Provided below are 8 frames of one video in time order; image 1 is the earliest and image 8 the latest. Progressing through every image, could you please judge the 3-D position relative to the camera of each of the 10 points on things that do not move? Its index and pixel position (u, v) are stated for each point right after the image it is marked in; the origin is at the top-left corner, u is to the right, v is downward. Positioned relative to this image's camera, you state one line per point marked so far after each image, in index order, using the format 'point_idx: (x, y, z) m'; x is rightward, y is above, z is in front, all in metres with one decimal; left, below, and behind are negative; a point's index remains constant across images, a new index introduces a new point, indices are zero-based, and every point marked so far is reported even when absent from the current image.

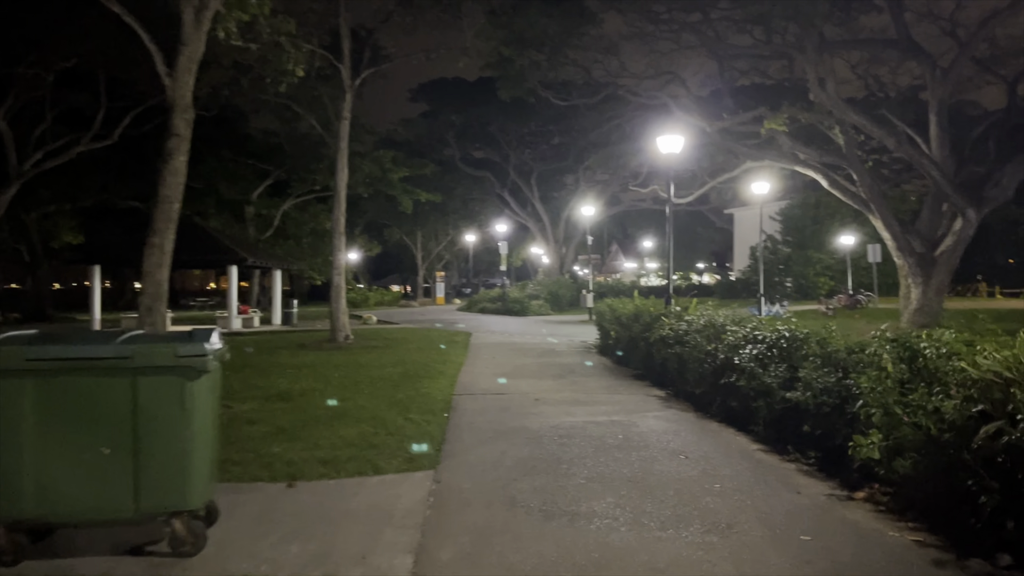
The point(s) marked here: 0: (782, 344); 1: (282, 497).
0: (+3.1, -0.6, +9.0) m
1: (-2.0, -1.8, +6.7) m
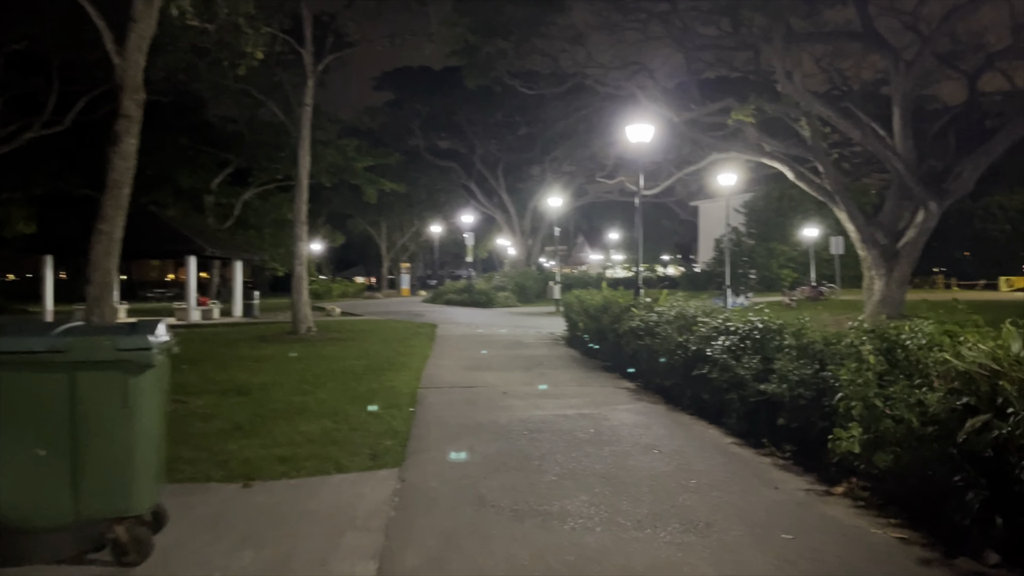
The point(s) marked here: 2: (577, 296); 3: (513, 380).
0: (+2.7, -0.5, +8.8) m
1: (-2.2, -1.7, +6.4) m
2: (+1.6, -0.2, +18.9) m
3: (0.0, -1.5, +13.1) m
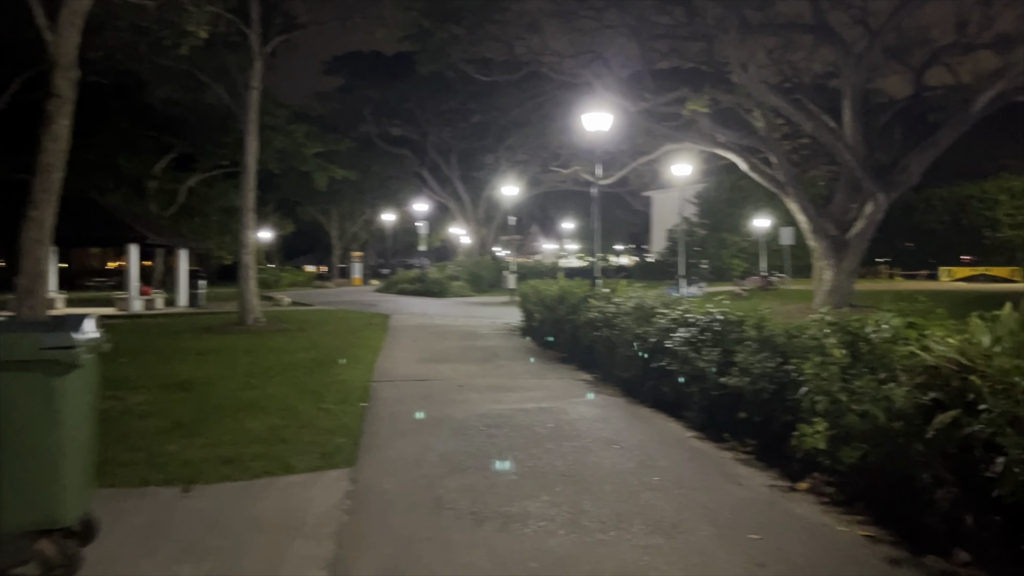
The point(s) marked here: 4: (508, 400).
0: (+2.2, -0.4, +8.7) m
1: (-2.6, -1.7, +6.0) m
2: (+0.5, 0.0, +18.7) m
3: (-0.7, -1.4, +12.8) m
4: (0.0, -1.4, +10.1) m
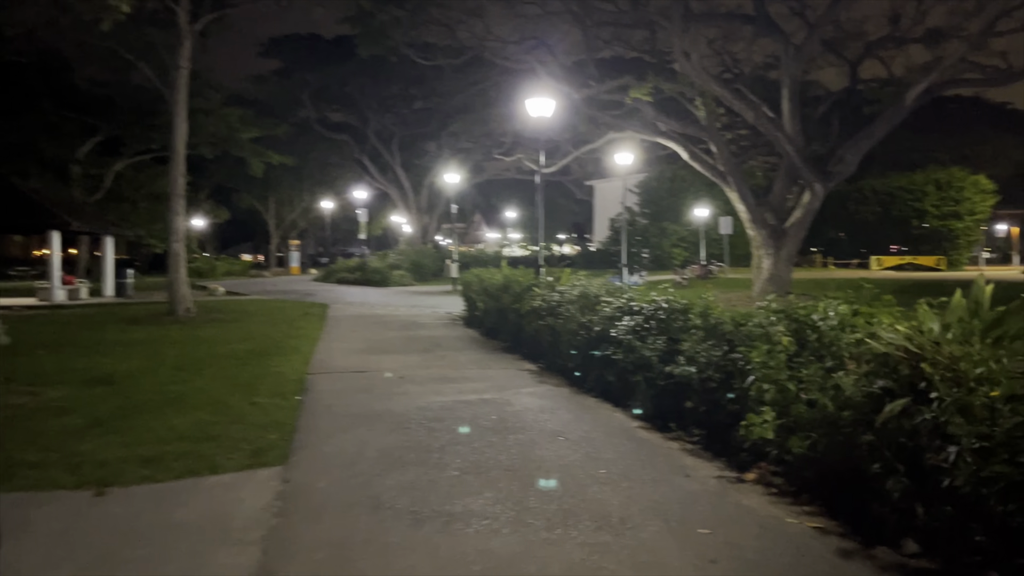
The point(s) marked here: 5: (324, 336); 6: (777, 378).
0: (+1.6, -0.3, +8.6) m
1: (-3.0, -1.6, +5.5) m
2: (-0.9, +0.3, +18.4) m
3: (-1.6, -1.2, +12.5) m
4: (-0.8, -1.3, +9.8) m
5: (-3.9, -1.0, +16.4) m
6: (+2.0, -0.7, +5.9) m
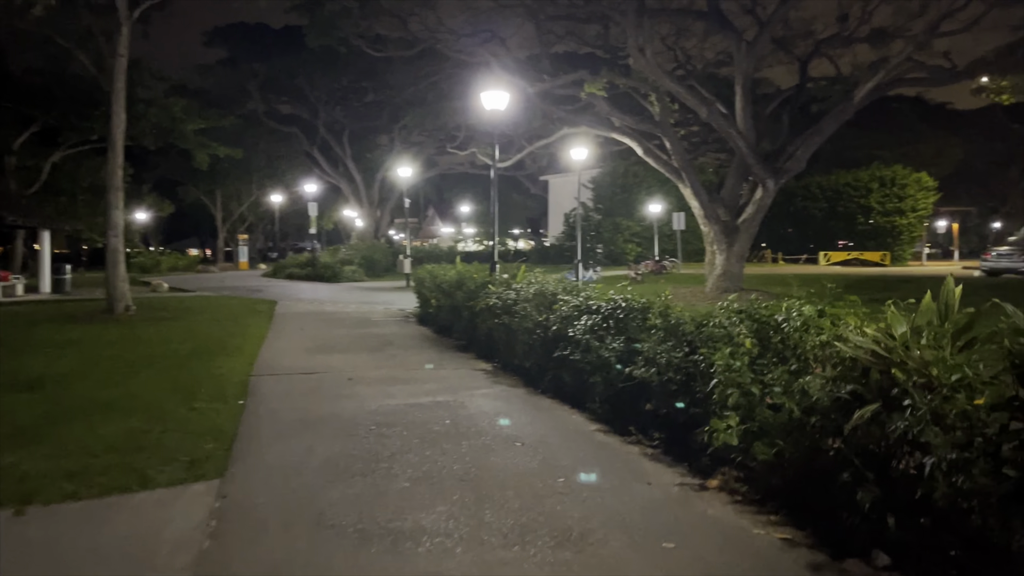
0: (+1.1, -0.3, +8.3) m
1: (-3.3, -1.6, +5.0) m
2: (-1.9, +0.4, +18.0) m
3: (-2.3, -1.2, +12.1) m
4: (-1.3, -1.3, +9.5) m
5: (-4.8, -0.9, +15.8) m
6: (+1.7, -0.7, +5.7) m
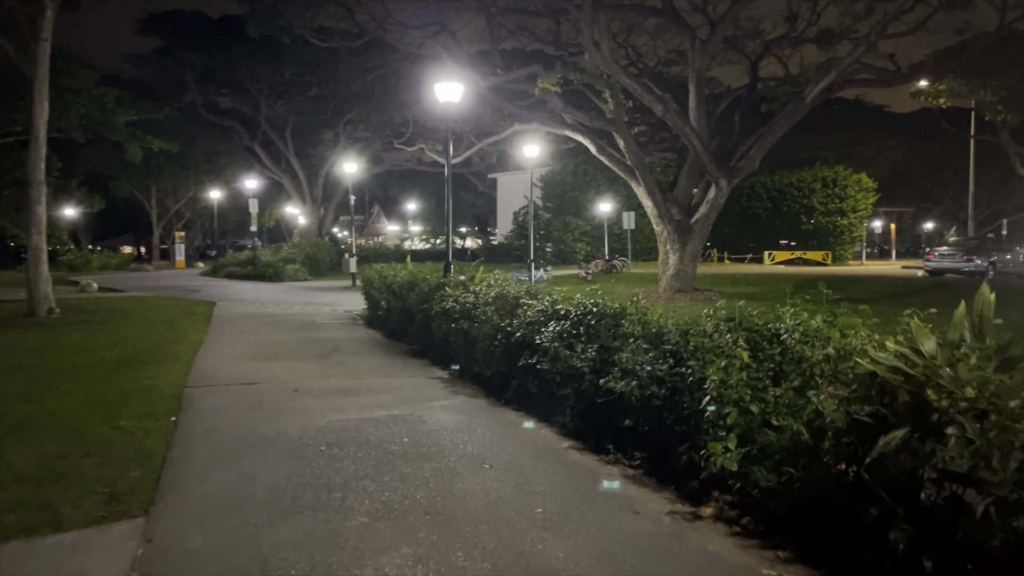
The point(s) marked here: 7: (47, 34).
0: (+0.8, -0.3, +7.7) m
1: (-3.4, -1.6, +4.2) m
2: (-2.9, +0.4, +17.2) m
3: (-2.9, -1.2, +11.2) m
4: (-1.8, -1.3, +8.7) m
5: (-5.7, -1.0, +14.8) m
6: (+1.5, -0.7, +5.1) m
7: (-10.6, +5.8, +17.8) m
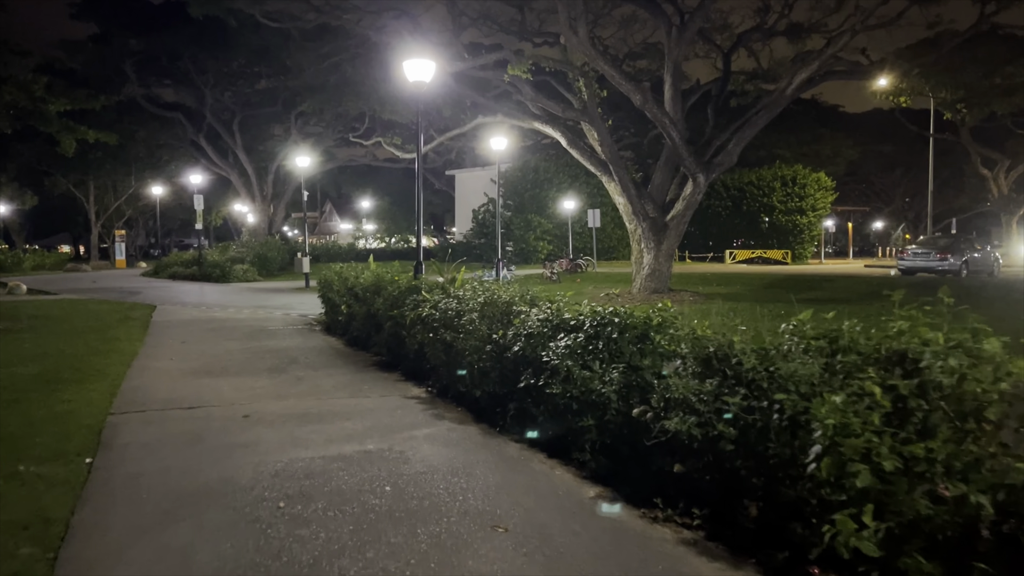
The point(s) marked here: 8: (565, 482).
0: (+0.8, -0.4, +6.3) m
1: (-3.1, -1.7, +2.5) m
2: (-3.5, +0.3, +15.5) m
3: (-3.1, -1.2, +9.6) m
4: (-1.8, -1.4, +7.1) m
5: (-6.1, -1.0, +13.0) m
6: (+1.7, -0.8, +3.7) m
7: (-11.1, +5.7, +15.7) m
8: (+0.4, -1.5, +5.9) m
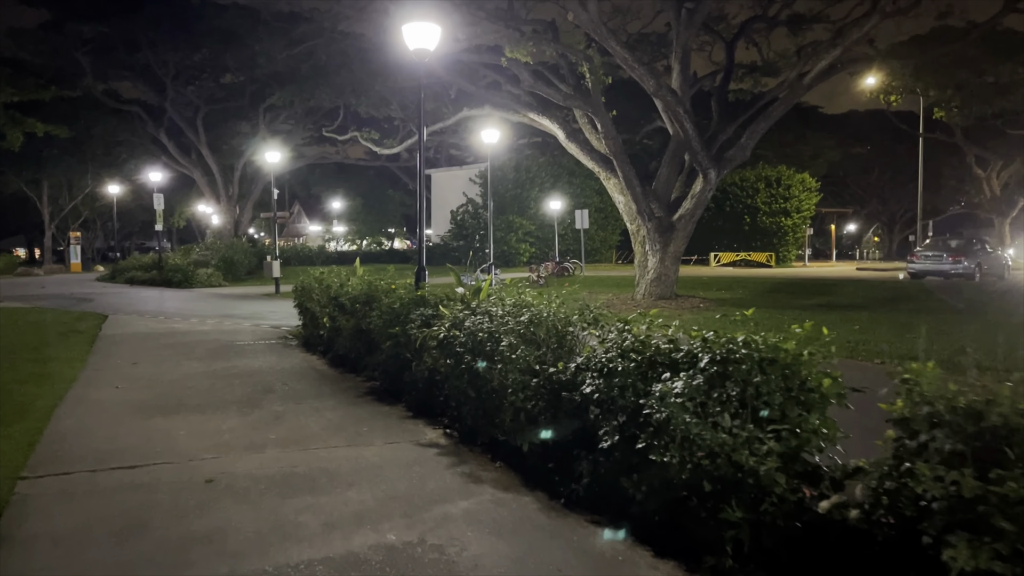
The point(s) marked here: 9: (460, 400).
0: (+1.3, -0.5, +4.3) m
1: (-2.4, -1.8, +0.3) m
2: (-3.3, +0.2, +13.3) m
3: (-2.7, -1.4, +7.4) m
4: (-1.3, -1.5, +5.0) m
5: (-5.8, -1.2, +10.6) m
6: (+2.3, -0.9, +1.7) m
7: (-11.0, +5.5, +13.2) m
8: (+0.9, -1.6, +3.9) m
9: (-0.5, -1.0, +7.2) m
